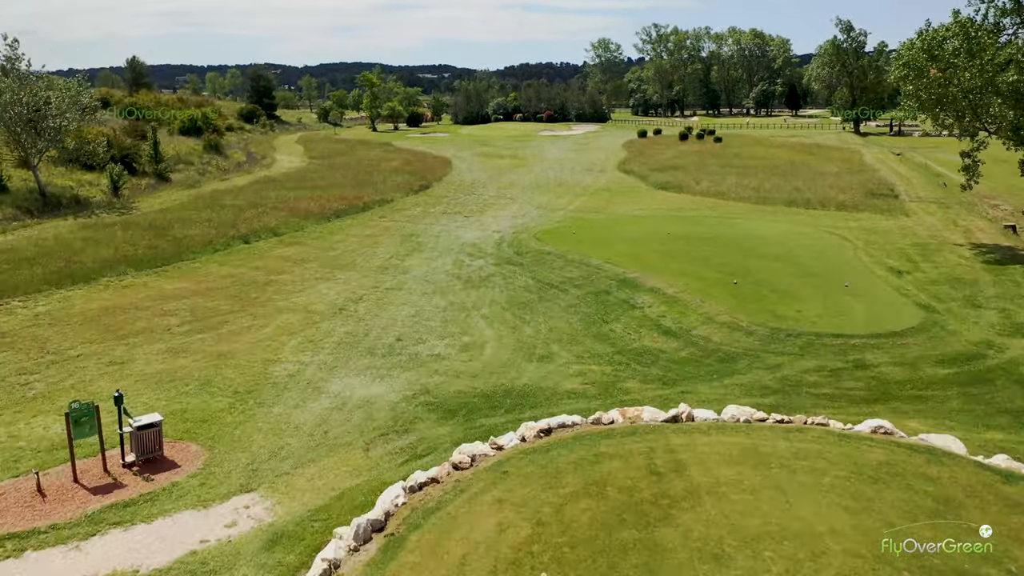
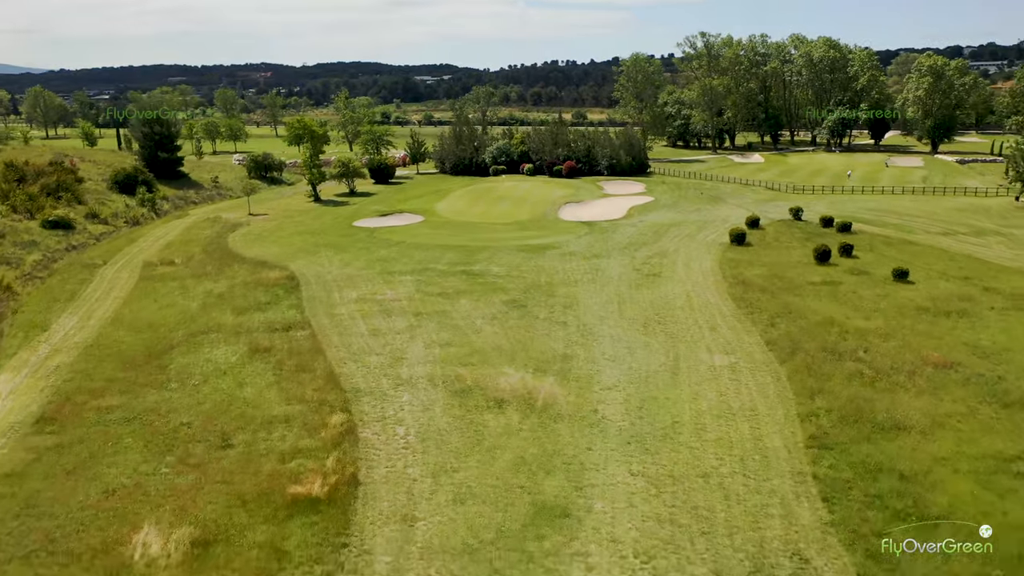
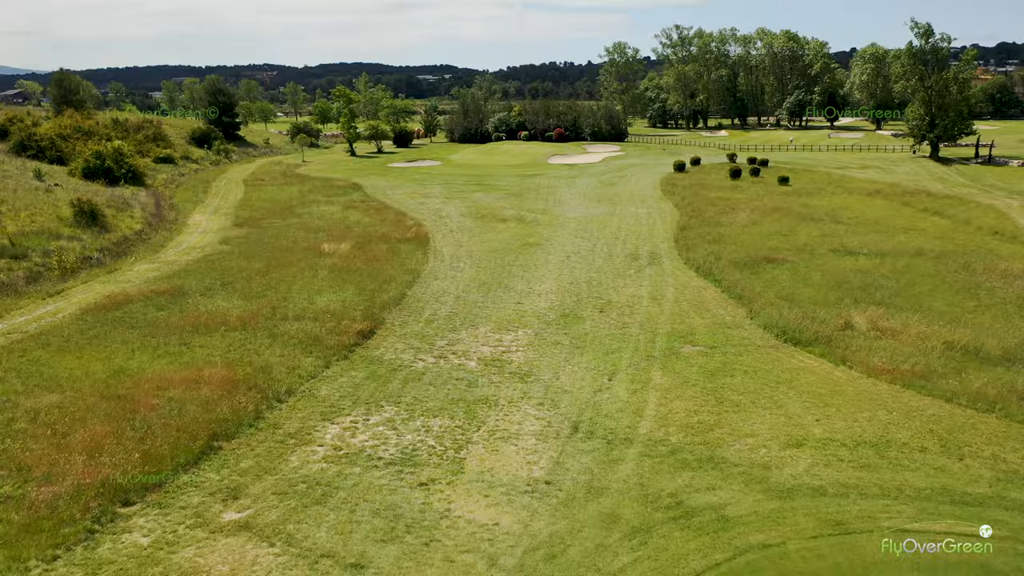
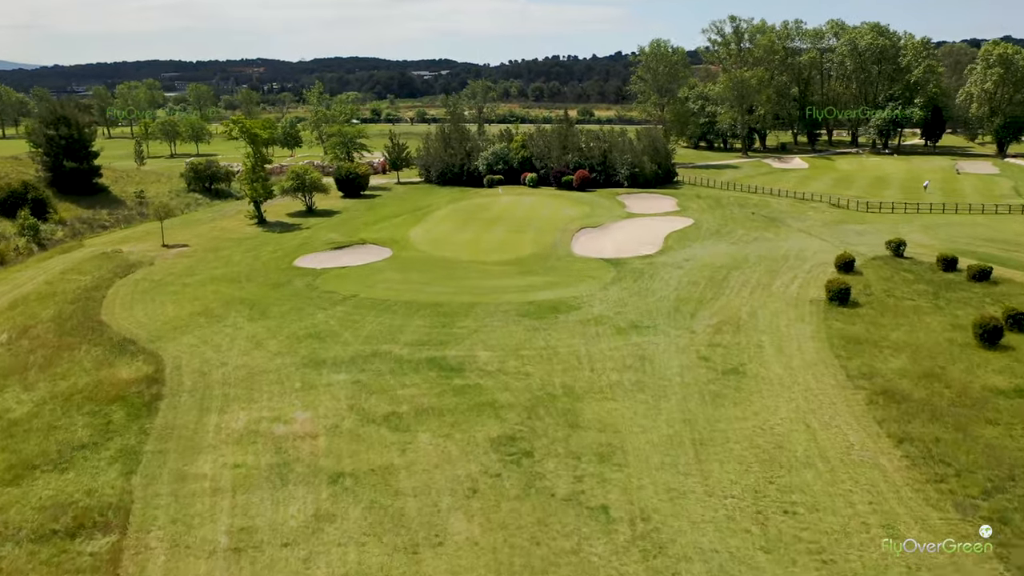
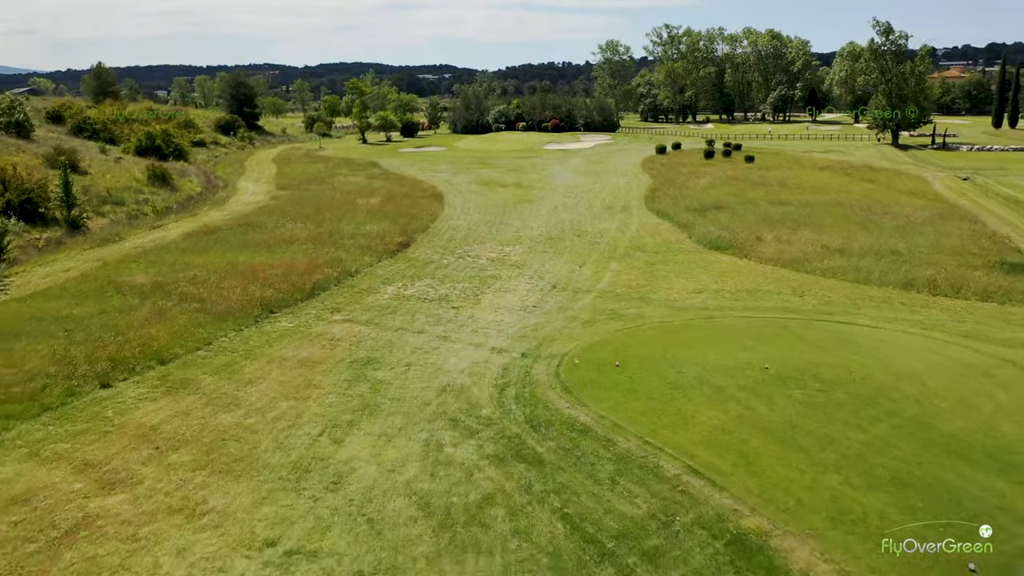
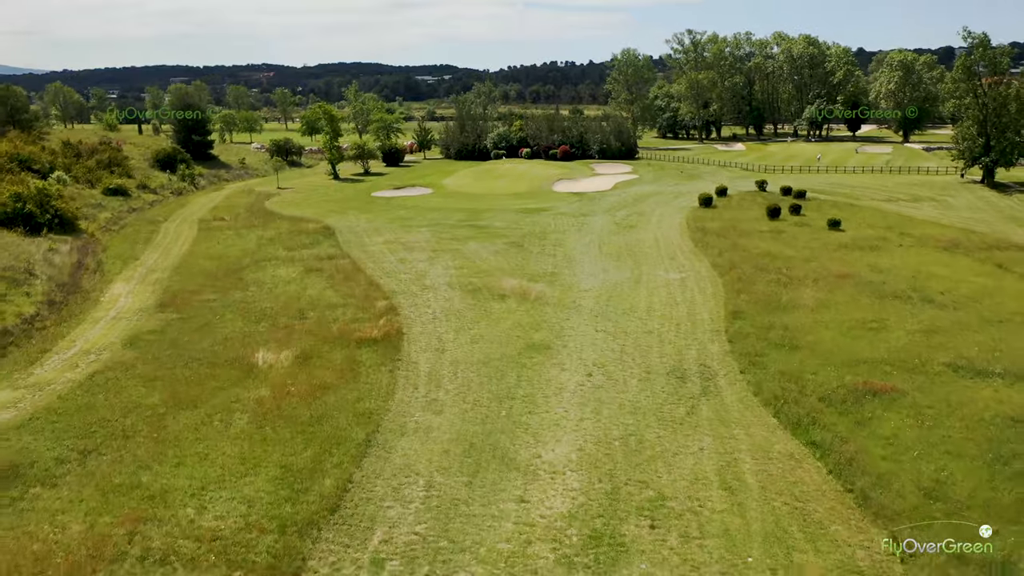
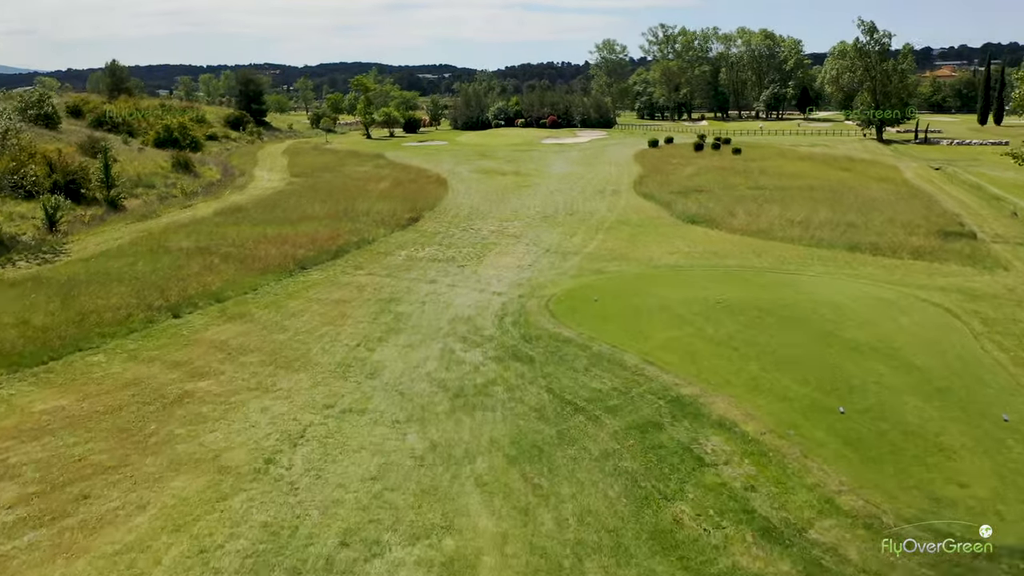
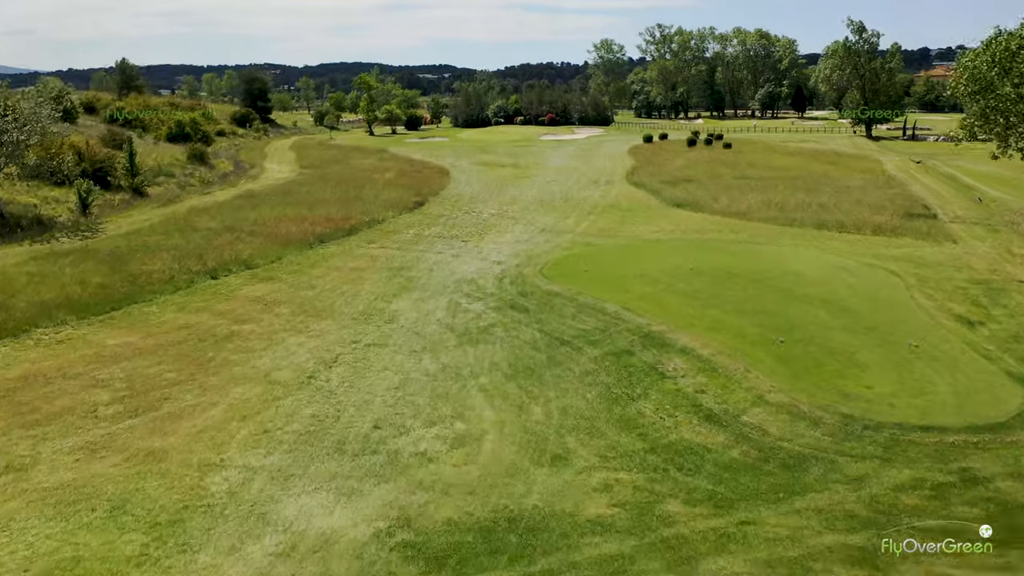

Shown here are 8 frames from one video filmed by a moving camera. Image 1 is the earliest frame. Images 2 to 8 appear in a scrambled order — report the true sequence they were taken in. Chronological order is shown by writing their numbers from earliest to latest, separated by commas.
8, 7, 5, 3, 6, 2, 4
